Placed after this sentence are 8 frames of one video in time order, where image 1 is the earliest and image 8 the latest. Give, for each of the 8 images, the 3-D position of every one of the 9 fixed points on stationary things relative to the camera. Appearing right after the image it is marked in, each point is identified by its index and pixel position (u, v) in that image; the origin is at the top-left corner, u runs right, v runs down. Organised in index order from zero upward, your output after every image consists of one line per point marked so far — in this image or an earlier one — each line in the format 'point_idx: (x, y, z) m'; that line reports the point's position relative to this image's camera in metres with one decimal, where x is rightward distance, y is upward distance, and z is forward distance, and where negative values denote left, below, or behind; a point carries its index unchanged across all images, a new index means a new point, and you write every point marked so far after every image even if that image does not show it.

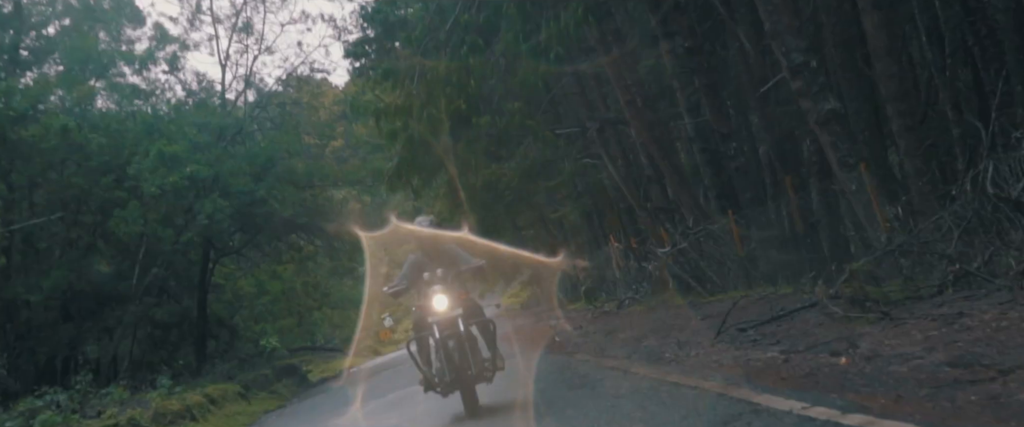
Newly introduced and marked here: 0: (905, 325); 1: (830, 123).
0: (+3.0, -0.8, +8.3) m
1: (+4.4, +1.2, +14.6) m
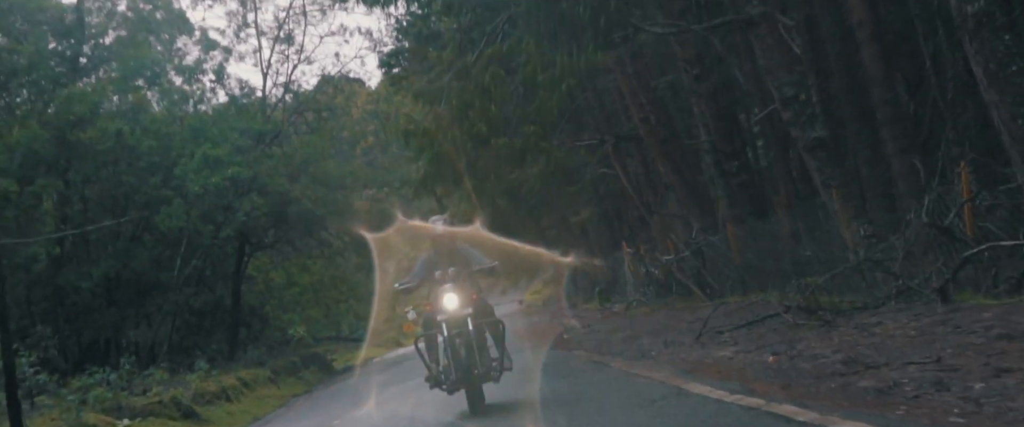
0: (+2.9, -1.1, +9.8) m
1: (+4.6, +0.9, +16.0) m
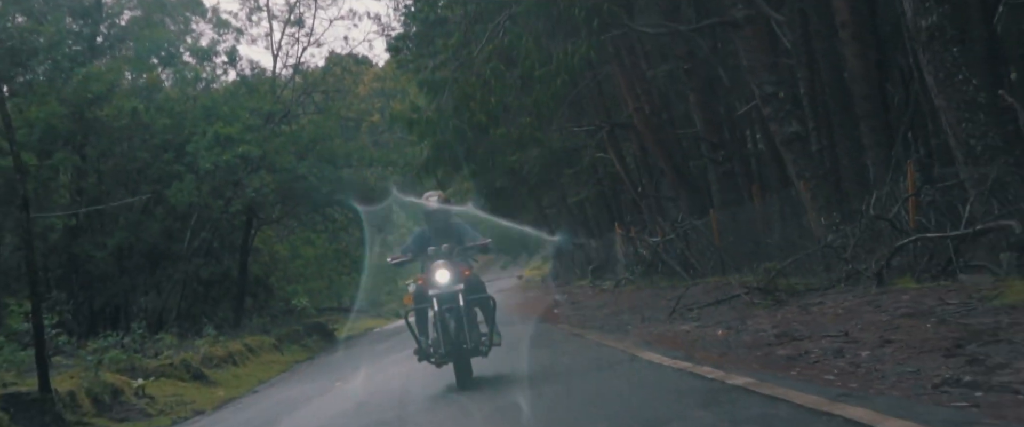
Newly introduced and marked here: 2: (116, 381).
0: (+2.7, -1.0, +10.9) m
1: (+4.5, +1.1, +17.2) m
2: (-6.3, -2.7, +17.2) m
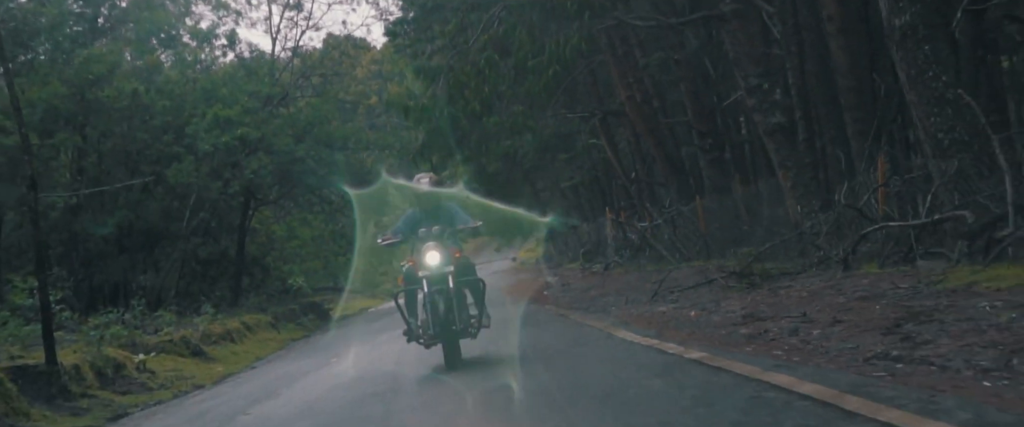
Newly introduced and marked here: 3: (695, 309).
0: (+2.6, -0.8, +11.6) m
1: (+4.3, +1.3, +17.7) m
2: (-6.5, -2.3, +17.8) m
3: (+1.9, -1.0, +11.1) m
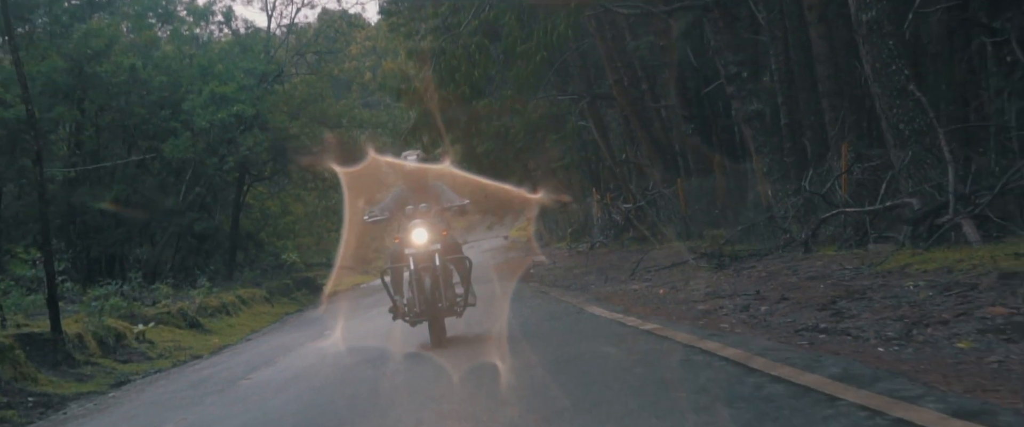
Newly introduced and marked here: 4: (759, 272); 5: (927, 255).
0: (+2.4, -0.7, +12.3) m
1: (+4.1, +1.6, +18.5) m
2: (-6.8, -1.9, +18.6) m
3: (+1.7, -0.8, +11.8) m
4: (+2.5, -0.6, +10.9) m
5: (+3.4, -0.4, +8.9) m
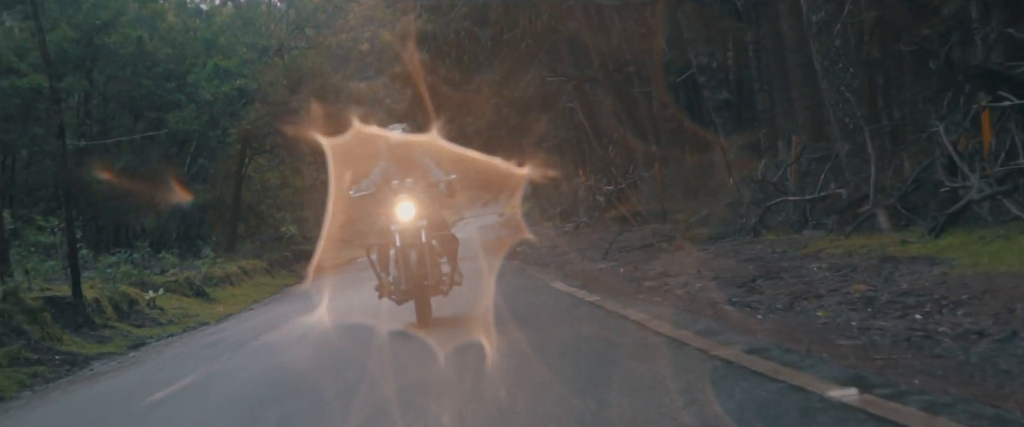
0: (+2.1, -0.5, +13.8) m
1: (+3.9, +1.9, +19.9) m
2: (-7.0, -1.5, +20.0) m
3: (+1.4, -0.6, +13.3) m
4: (+2.2, -0.5, +12.3) m
5: (+3.1, -0.3, +10.3) m
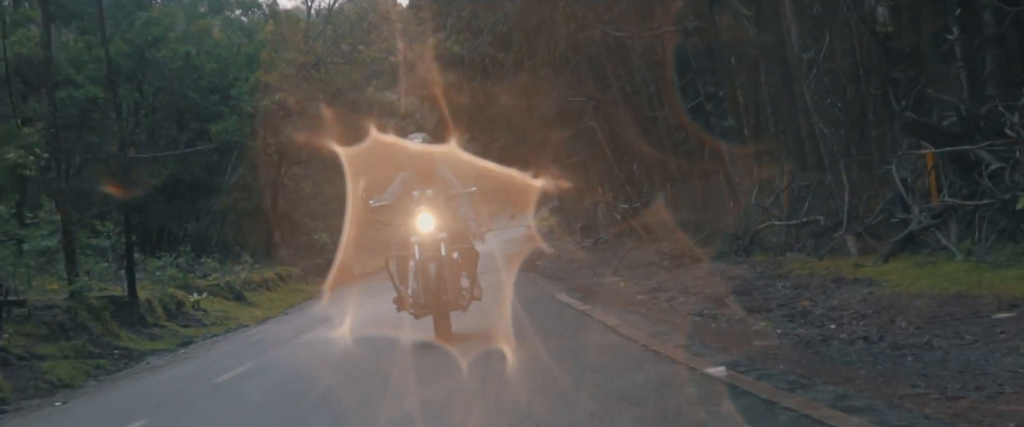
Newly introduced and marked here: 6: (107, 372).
0: (+2.4, -0.8, +15.2) m
1: (+4.3, +1.5, +21.3) m
2: (-6.7, -1.6, +21.7) m
3: (+1.6, -0.9, +14.7) m
4: (+2.4, -0.7, +13.8) m
5: (+3.3, -0.5, +11.8) m
6: (-5.7, -2.2, +15.2) m
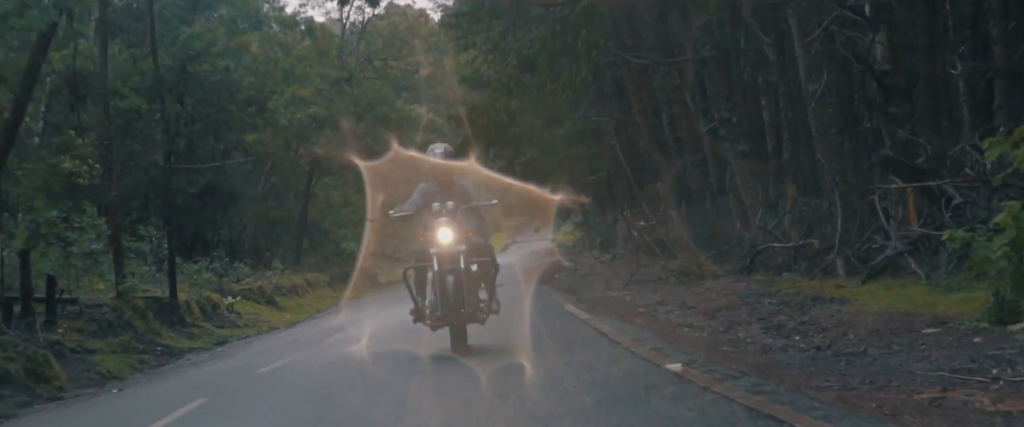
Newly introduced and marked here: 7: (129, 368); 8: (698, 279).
0: (+2.6, -1.1, +16.2) m
1: (+4.8, +1.1, +22.3) m
2: (-6.3, -1.8, +22.9) m
3: (+1.9, -1.2, +15.8) m
4: (+2.6, -1.0, +14.8) m
5: (+3.4, -0.8, +12.8) m
6: (-5.5, -2.3, +16.5) m
7: (-5.6, -2.3, +15.8) m
8: (+3.0, -1.0, +16.8) m
